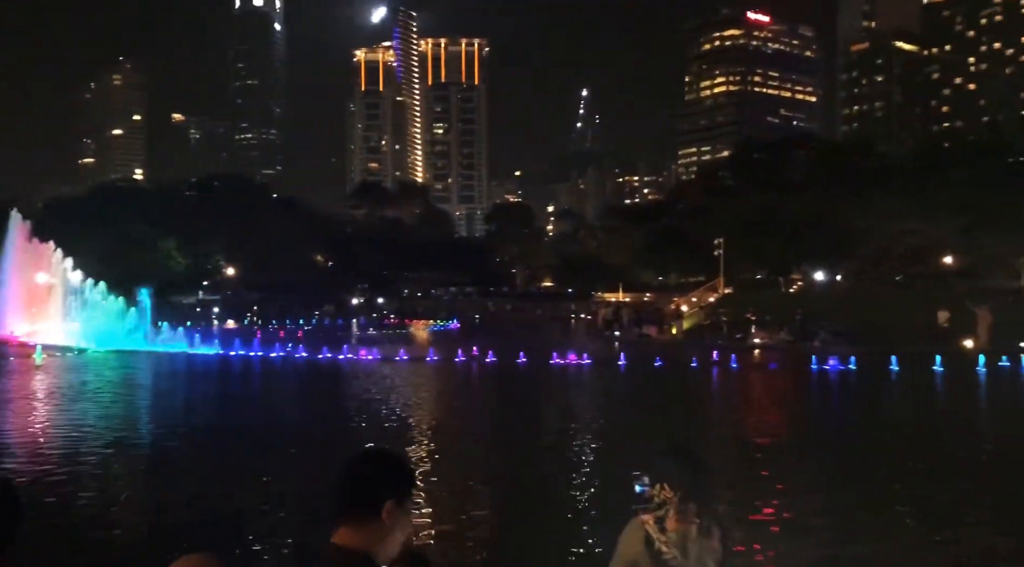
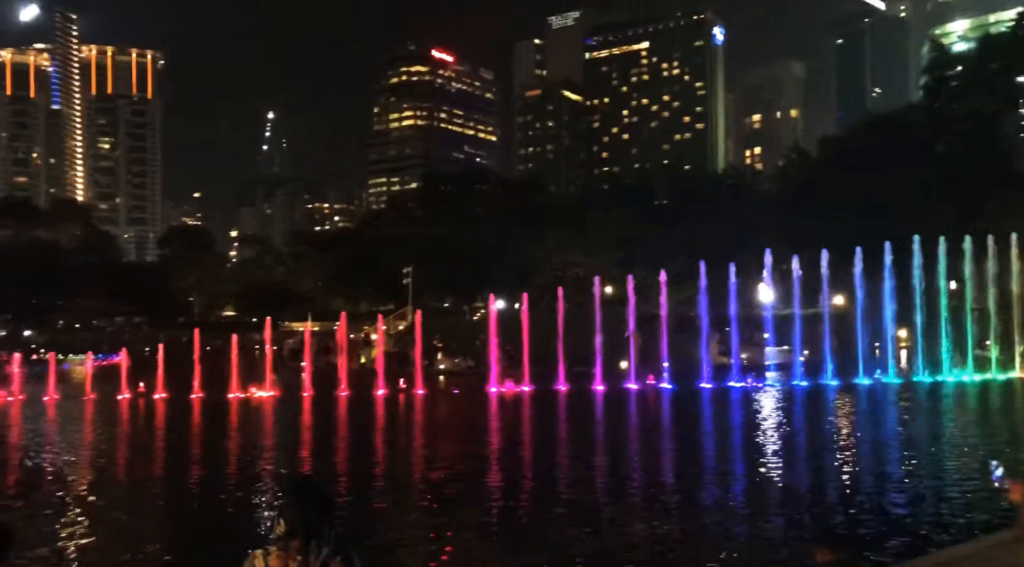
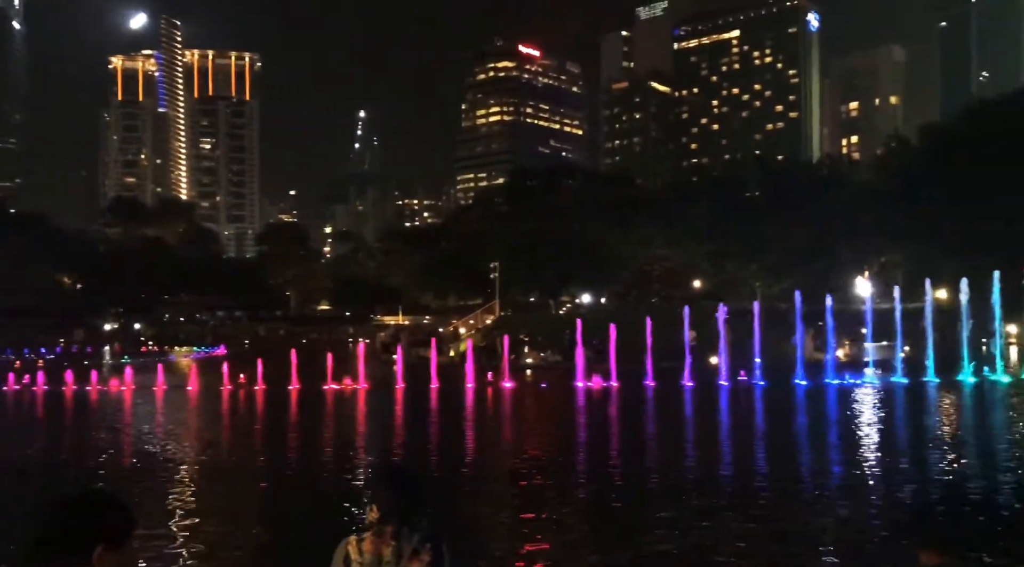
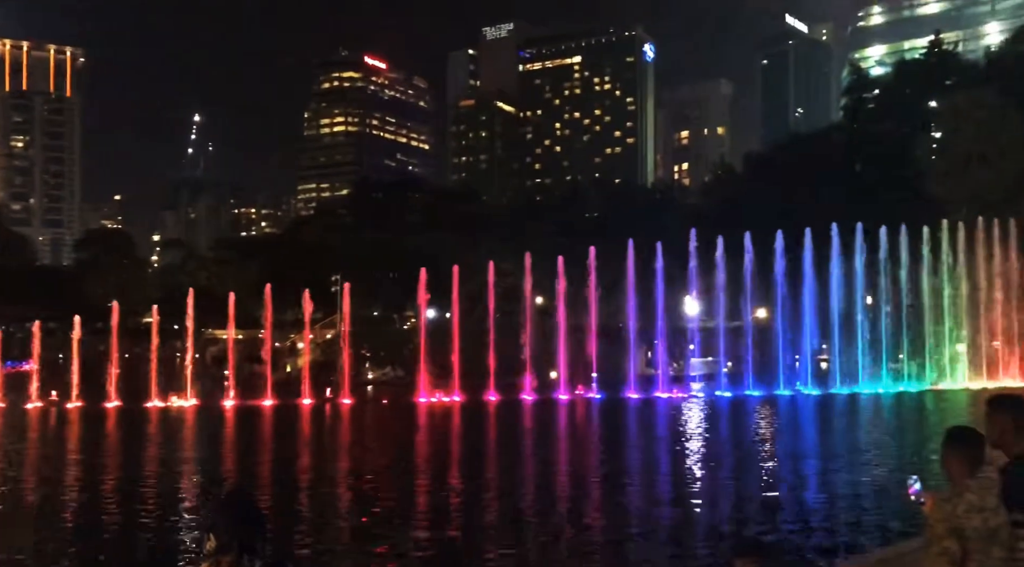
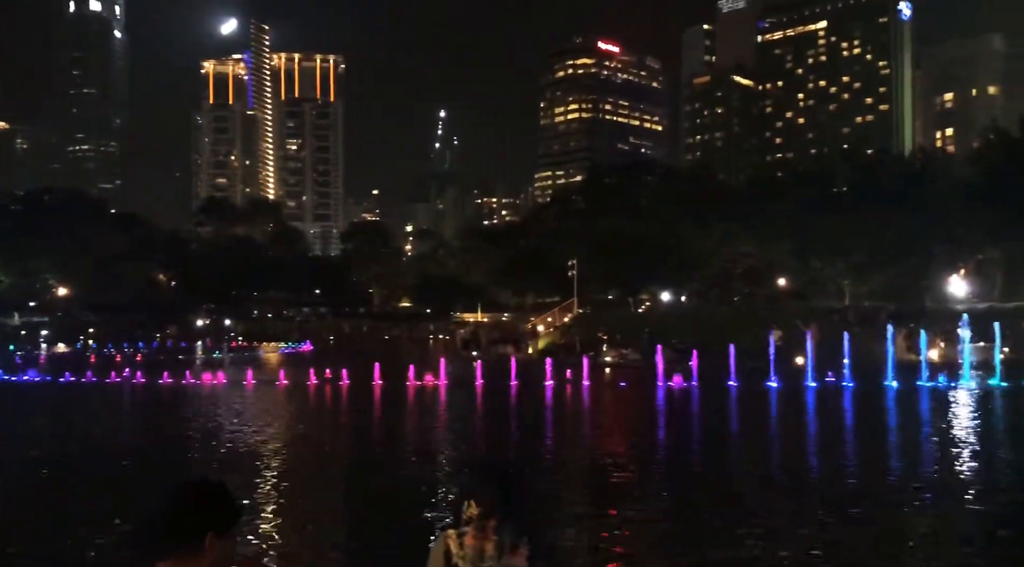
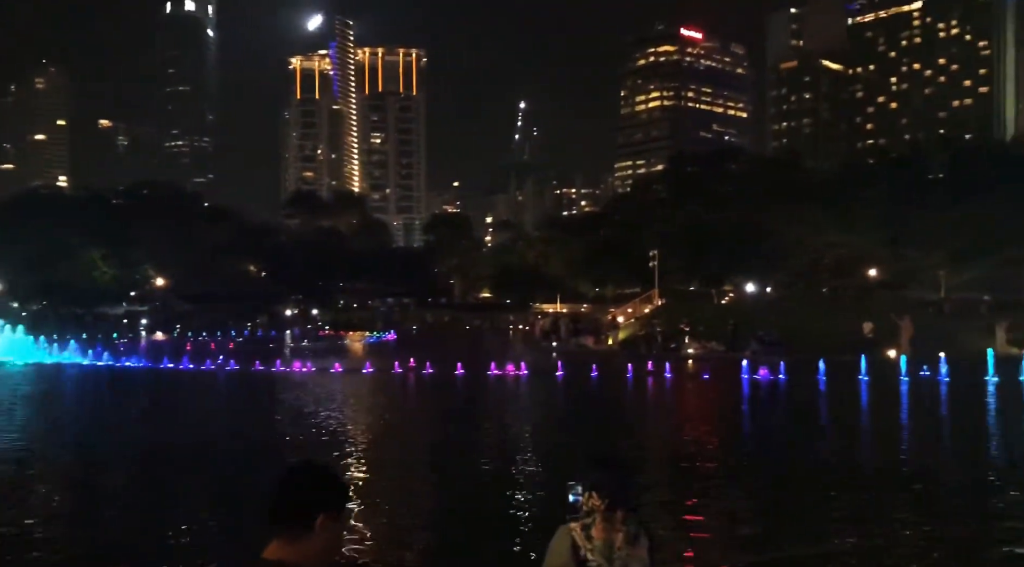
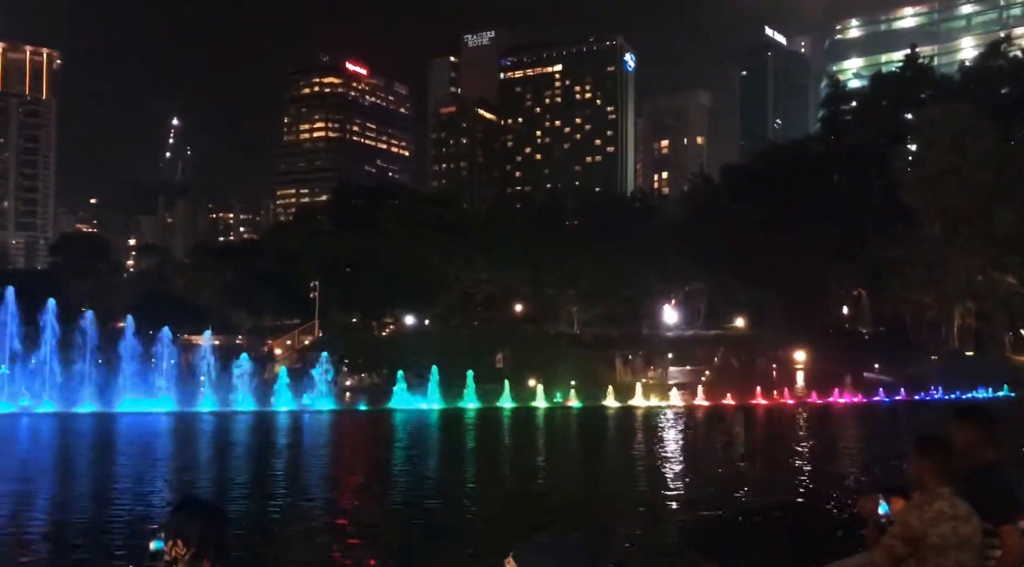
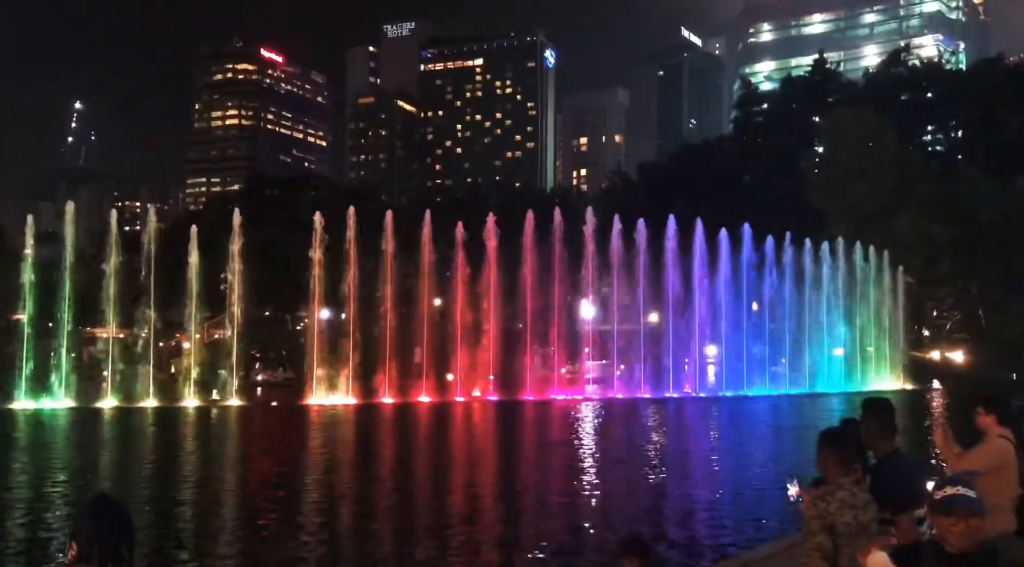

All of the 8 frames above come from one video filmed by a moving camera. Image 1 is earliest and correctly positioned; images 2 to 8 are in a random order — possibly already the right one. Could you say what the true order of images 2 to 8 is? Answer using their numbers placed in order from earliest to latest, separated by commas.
6, 5, 3, 2, 4, 8, 7
